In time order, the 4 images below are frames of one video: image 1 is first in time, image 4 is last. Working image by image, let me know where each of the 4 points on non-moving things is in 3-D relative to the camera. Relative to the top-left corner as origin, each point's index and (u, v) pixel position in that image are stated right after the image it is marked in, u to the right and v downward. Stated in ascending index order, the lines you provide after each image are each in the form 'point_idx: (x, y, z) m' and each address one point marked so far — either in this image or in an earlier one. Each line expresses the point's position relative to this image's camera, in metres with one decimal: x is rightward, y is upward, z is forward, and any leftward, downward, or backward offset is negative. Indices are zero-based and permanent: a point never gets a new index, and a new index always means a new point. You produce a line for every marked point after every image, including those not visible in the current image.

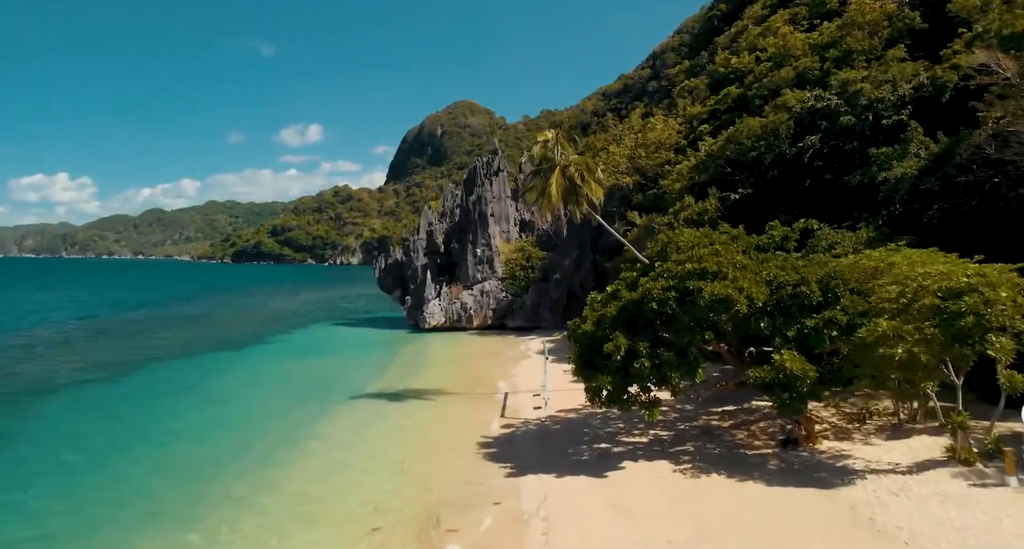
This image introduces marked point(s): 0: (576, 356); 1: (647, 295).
0: (+1.4, -1.8, +12.1) m
1: (+2.8, -0.4, +11.4) m
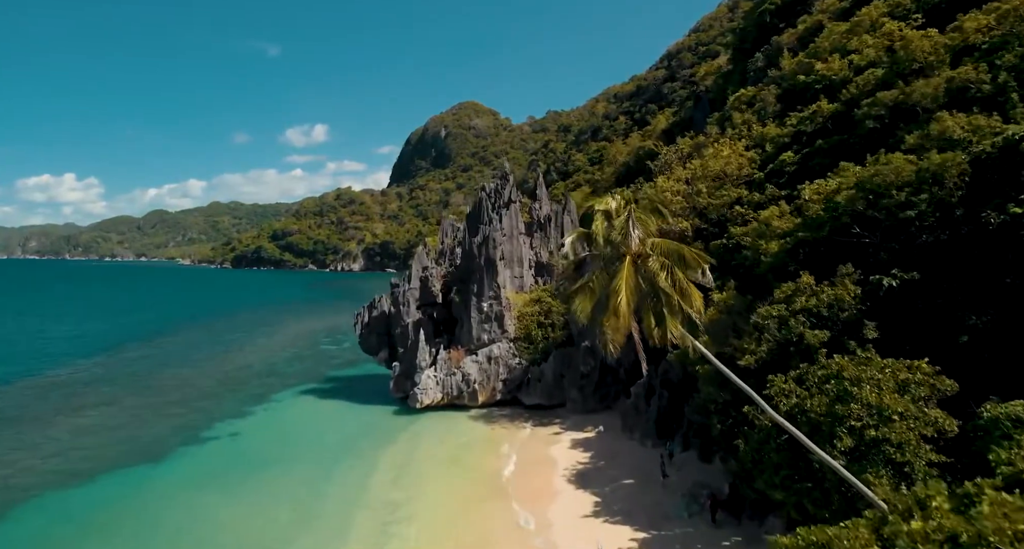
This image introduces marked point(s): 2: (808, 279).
0: (+2.0, -4.9, +4.6) m
1: (+3.4, -3.6, +4.0) m
2: (+7.8, -0.2, +14.6) m
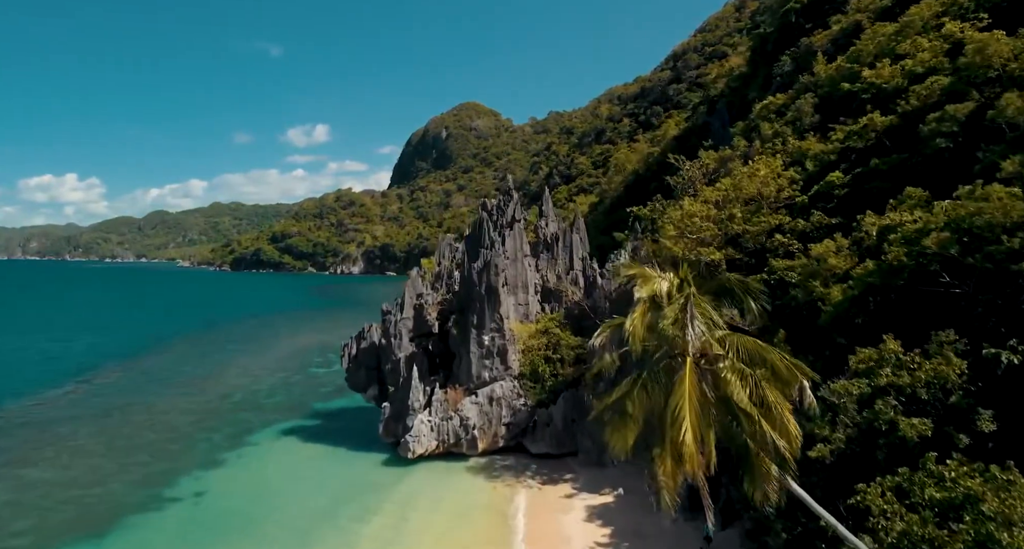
0: (+2.2, -6.3, +1.6) m
1: (+3.6, -4.9, +0.9) m
2: (+8.0, -1.5, +11.5) m
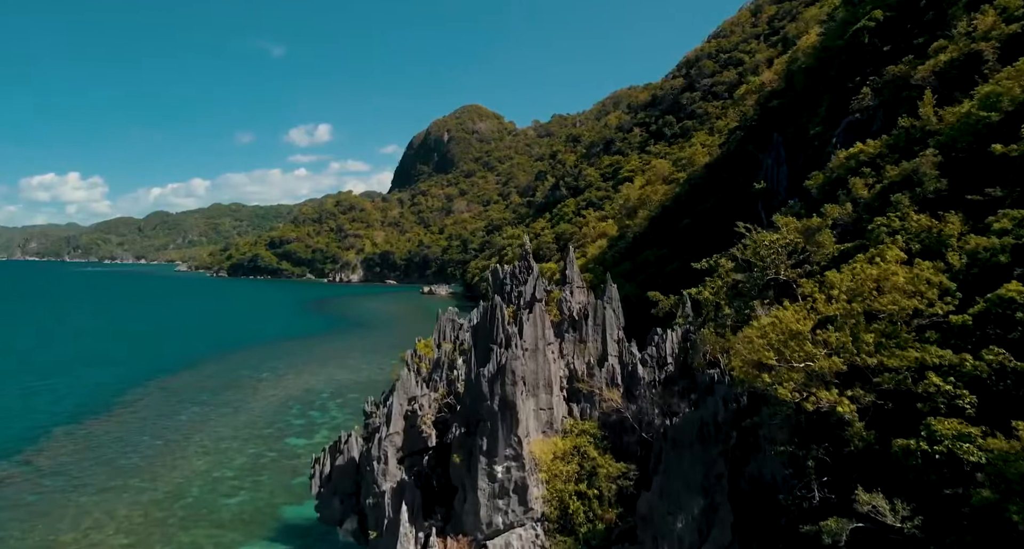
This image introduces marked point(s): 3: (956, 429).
0: (+2.9, -10.2, -4.5) m
1: (+4.3, -8.8, -5.2) m
2: (+8.8, -5.4, +5.4) m
3: (+9.7, -3.5, +11.8) m
